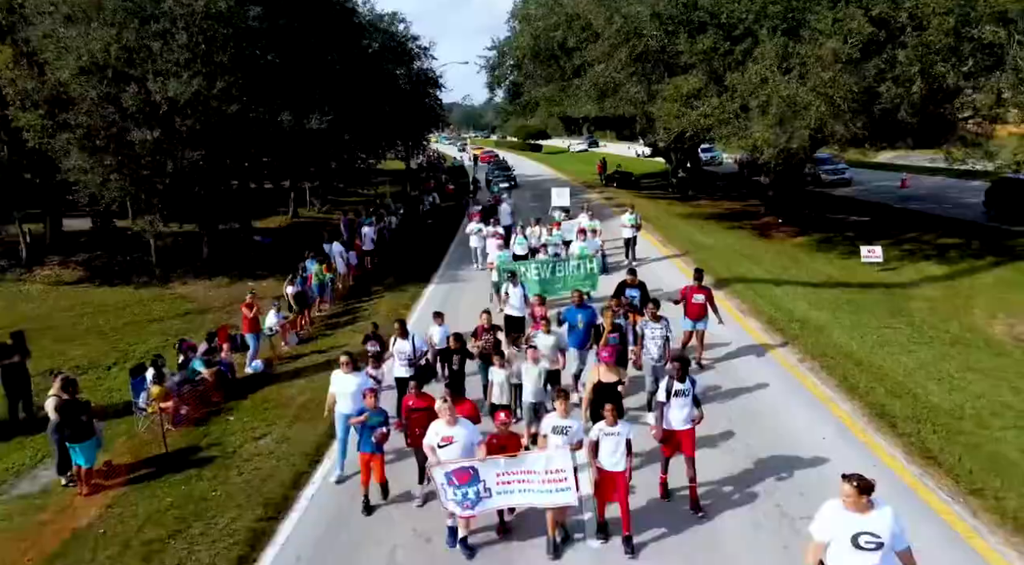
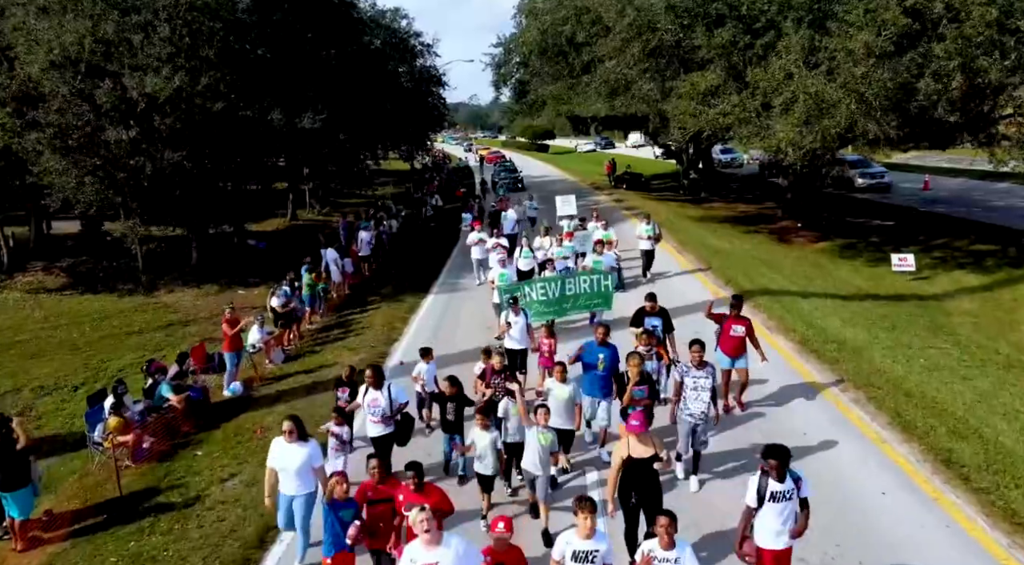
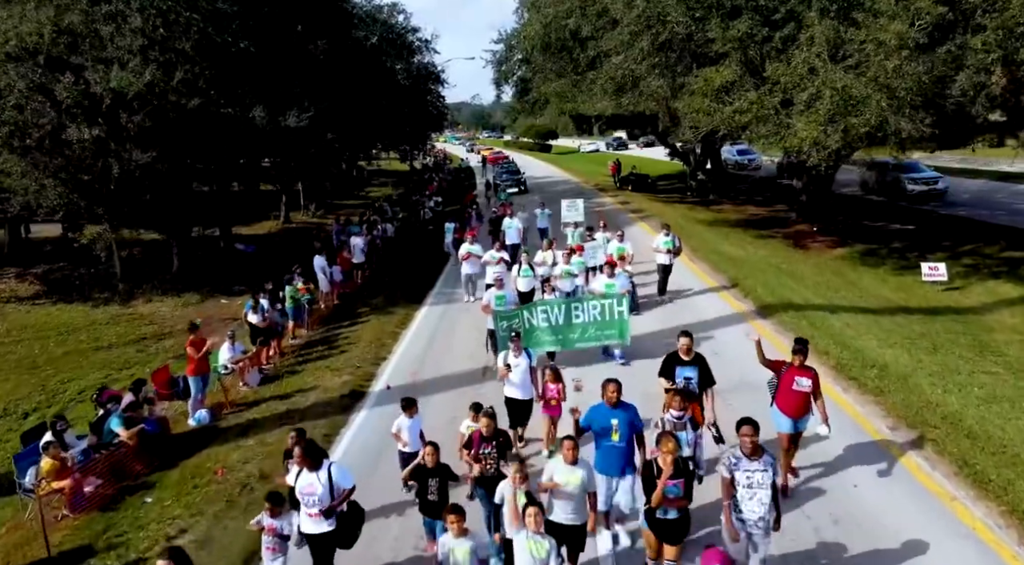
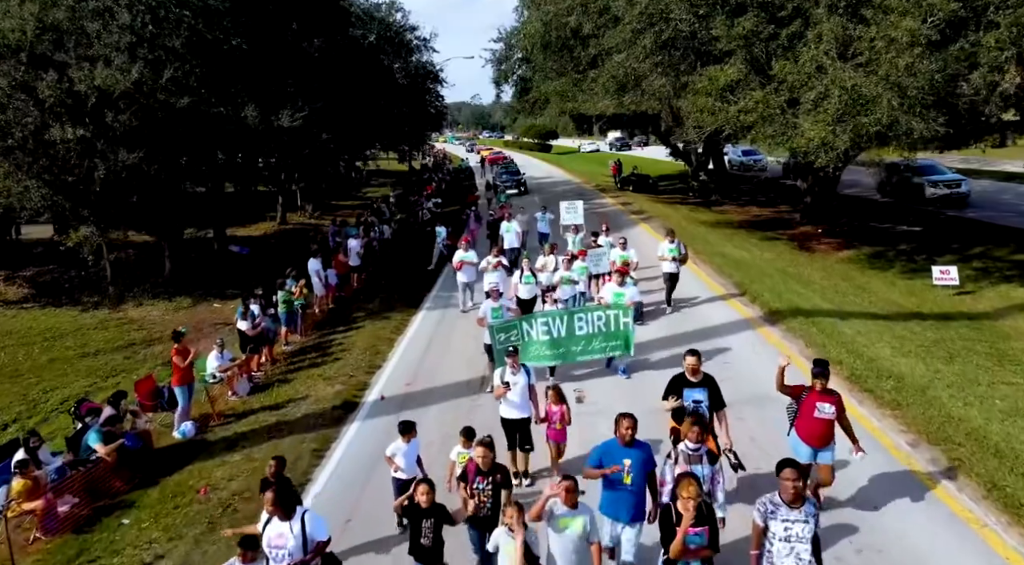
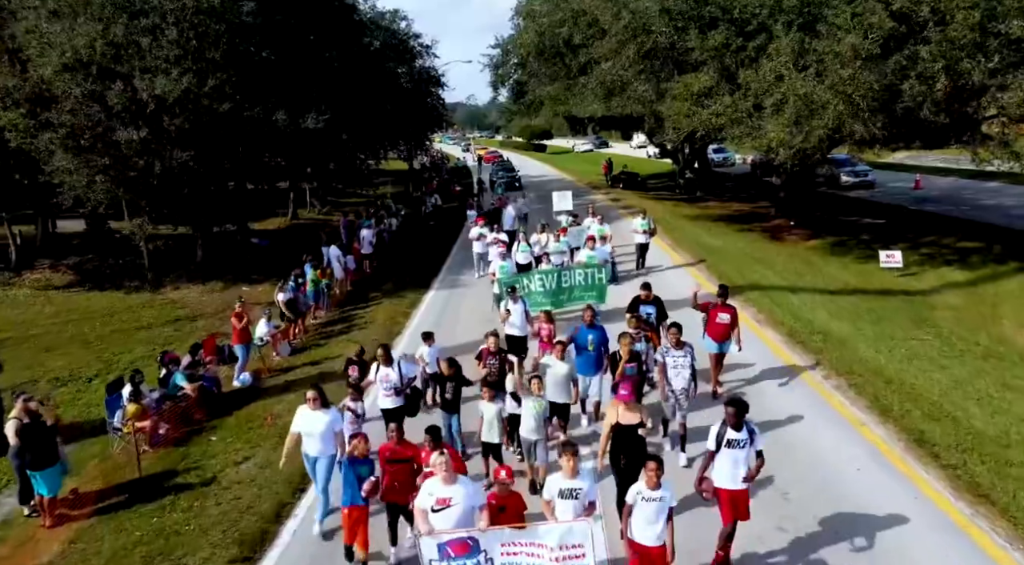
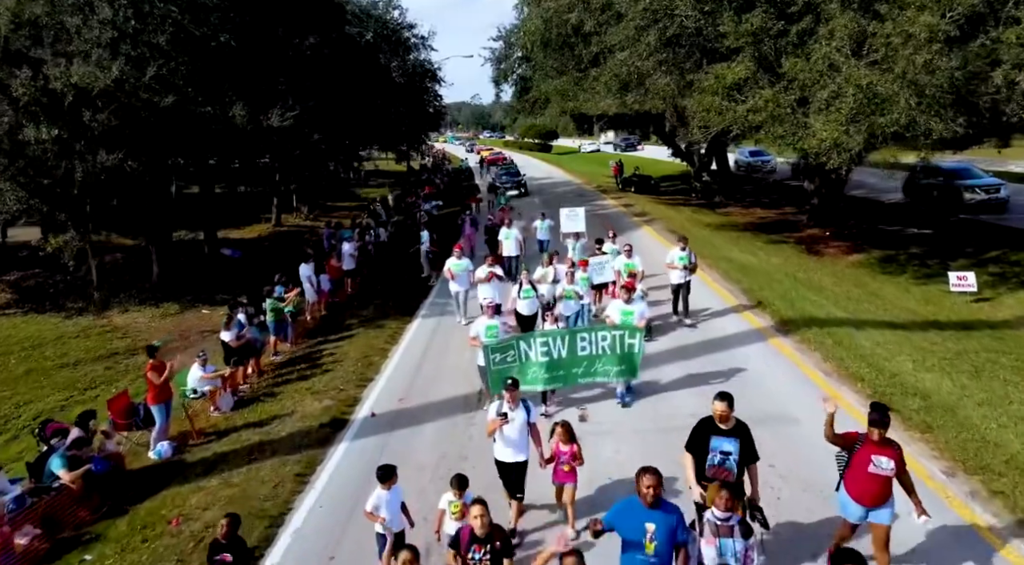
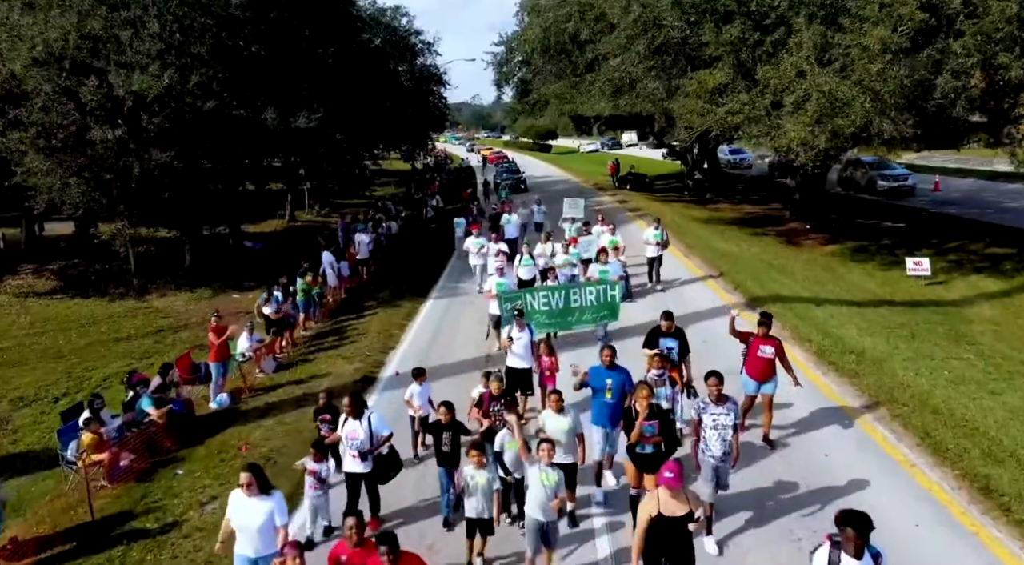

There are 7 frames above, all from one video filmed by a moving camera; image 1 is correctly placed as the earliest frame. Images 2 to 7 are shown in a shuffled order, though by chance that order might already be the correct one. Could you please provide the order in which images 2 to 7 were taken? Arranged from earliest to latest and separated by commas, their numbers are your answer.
5, 2, 7, 3, 4, 6
